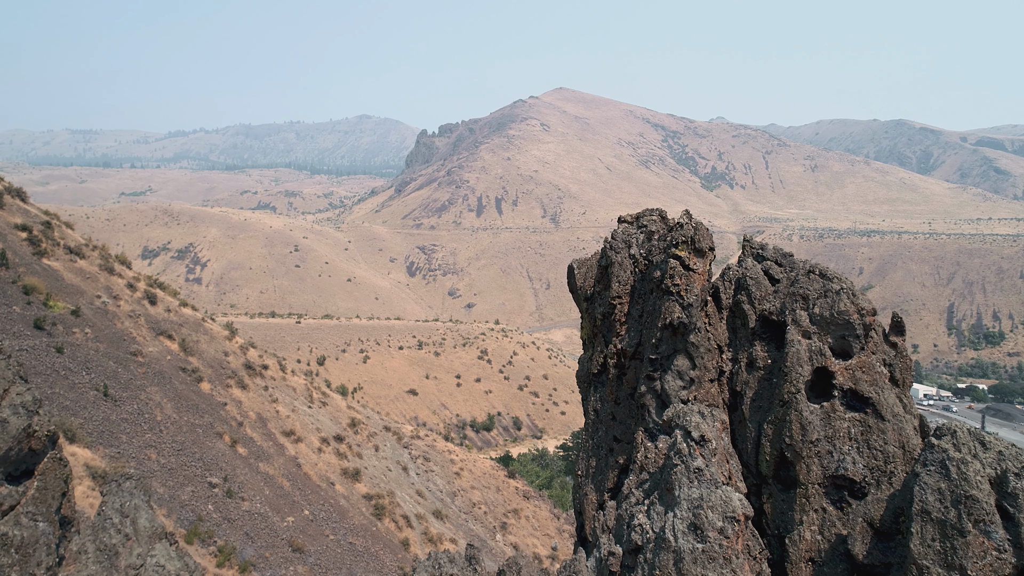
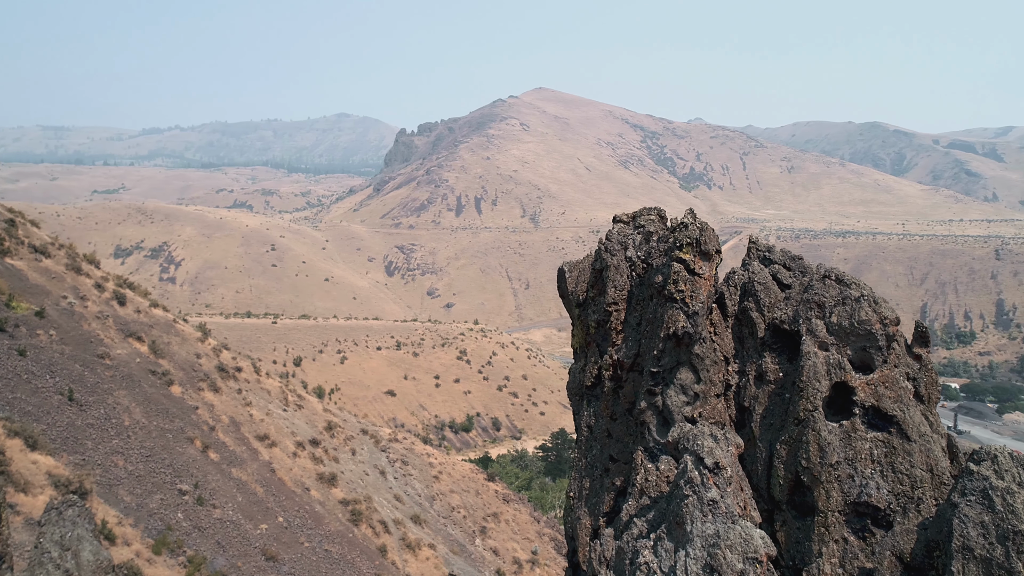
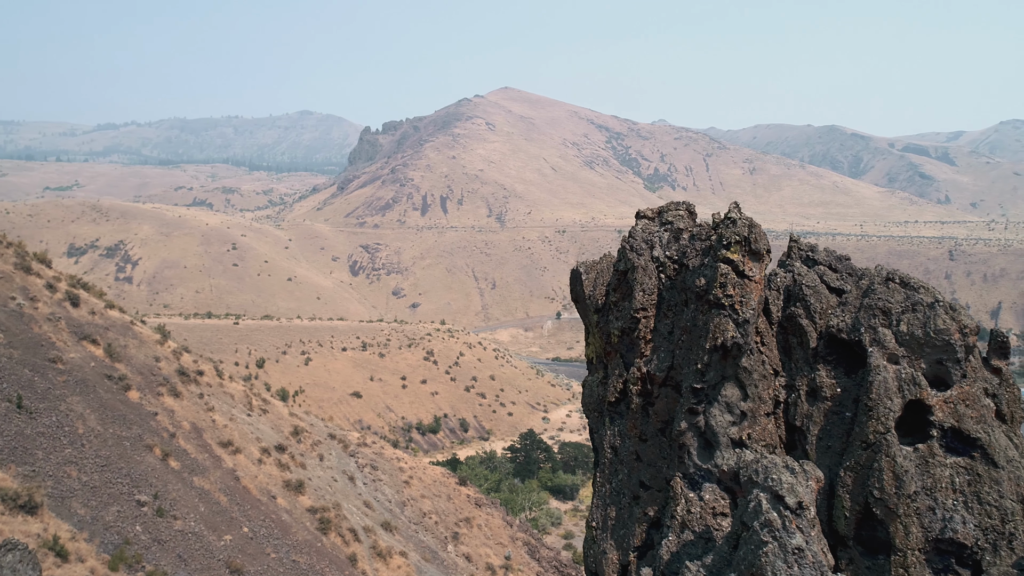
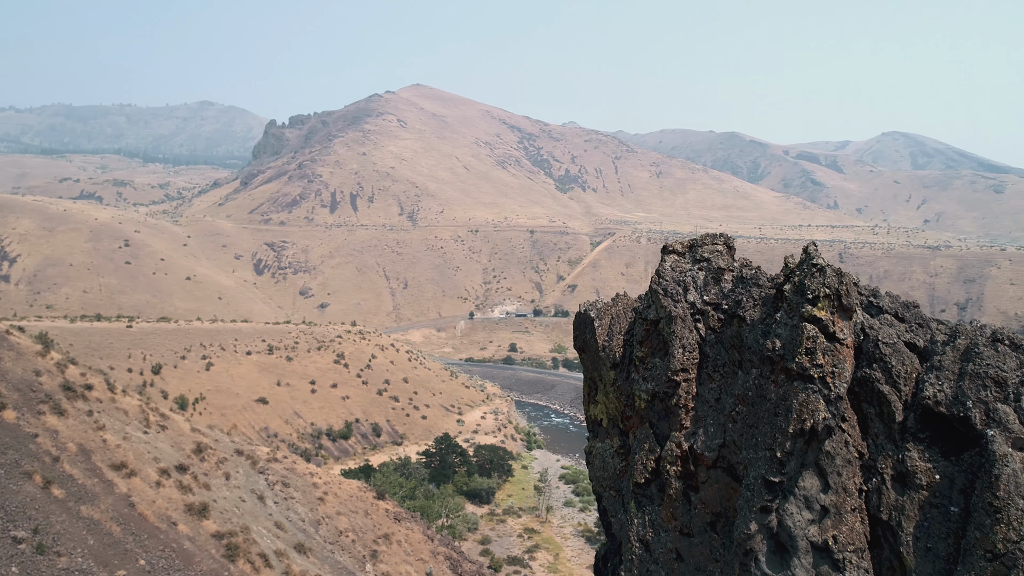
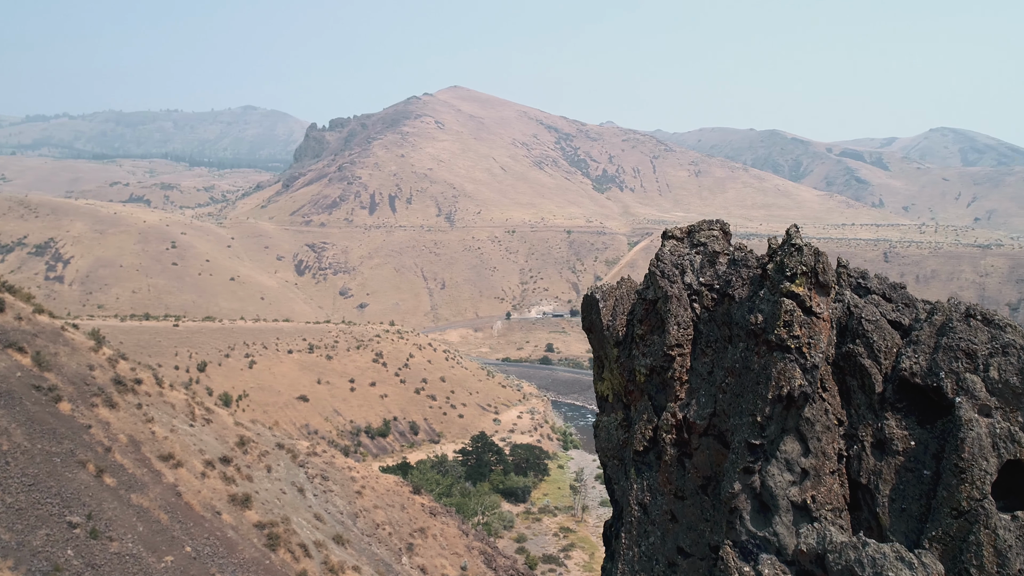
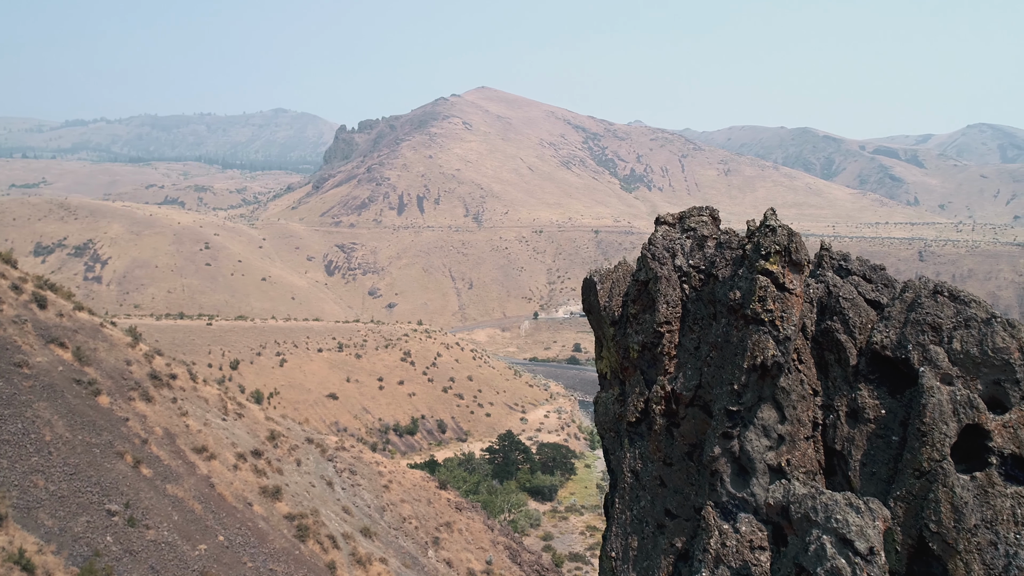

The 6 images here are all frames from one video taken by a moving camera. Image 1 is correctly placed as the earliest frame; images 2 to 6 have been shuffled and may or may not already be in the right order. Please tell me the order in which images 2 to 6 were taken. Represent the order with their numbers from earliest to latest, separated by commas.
2, 3, 6, 5, 4
